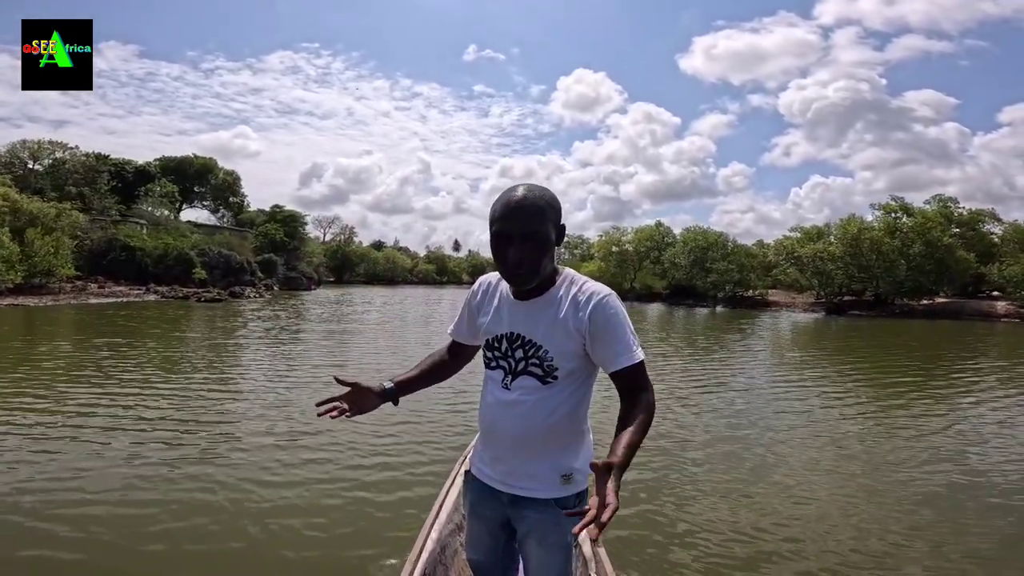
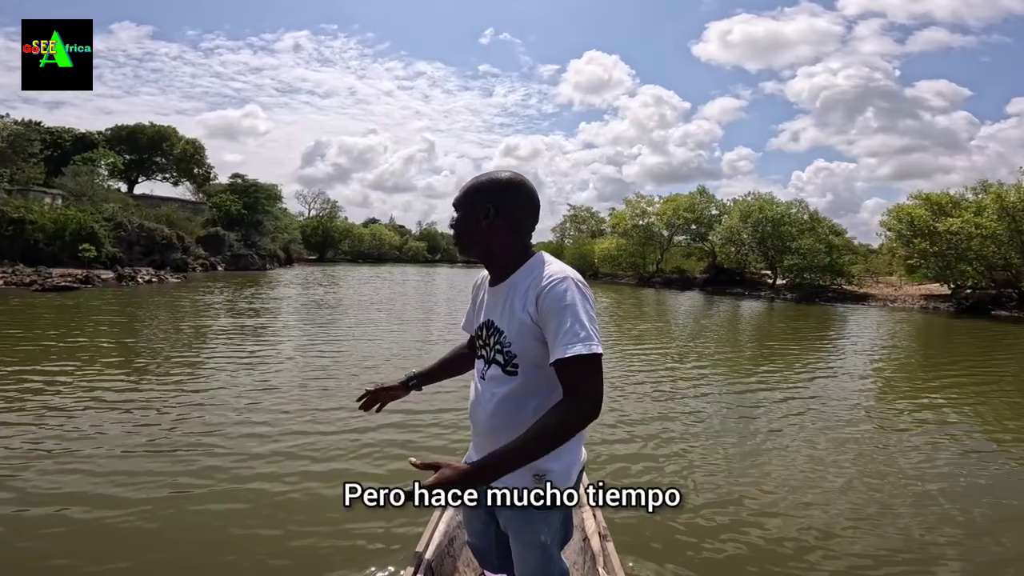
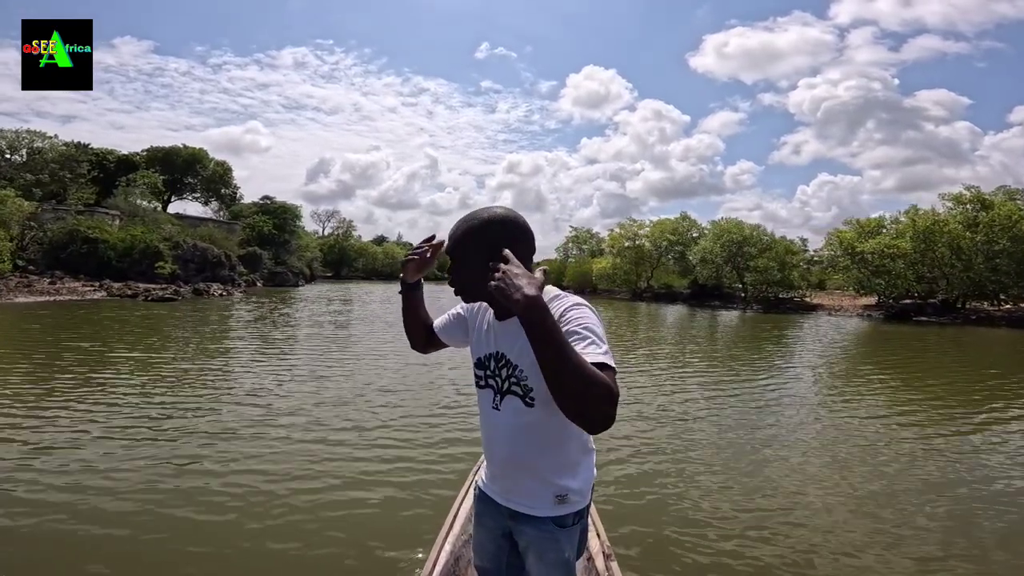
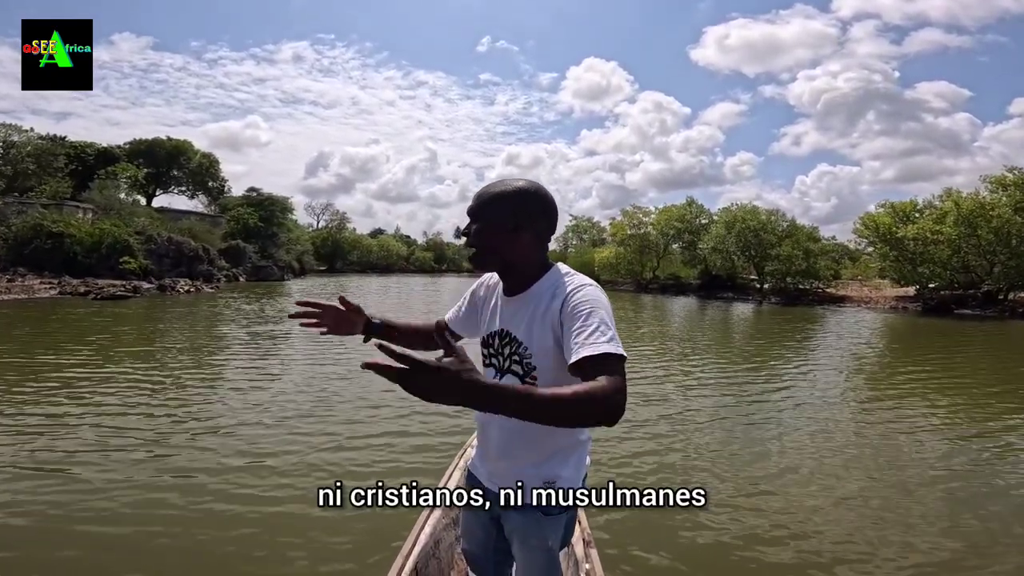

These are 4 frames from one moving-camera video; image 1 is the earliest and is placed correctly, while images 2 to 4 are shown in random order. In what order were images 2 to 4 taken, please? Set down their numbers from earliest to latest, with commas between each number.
3, 4, 2
